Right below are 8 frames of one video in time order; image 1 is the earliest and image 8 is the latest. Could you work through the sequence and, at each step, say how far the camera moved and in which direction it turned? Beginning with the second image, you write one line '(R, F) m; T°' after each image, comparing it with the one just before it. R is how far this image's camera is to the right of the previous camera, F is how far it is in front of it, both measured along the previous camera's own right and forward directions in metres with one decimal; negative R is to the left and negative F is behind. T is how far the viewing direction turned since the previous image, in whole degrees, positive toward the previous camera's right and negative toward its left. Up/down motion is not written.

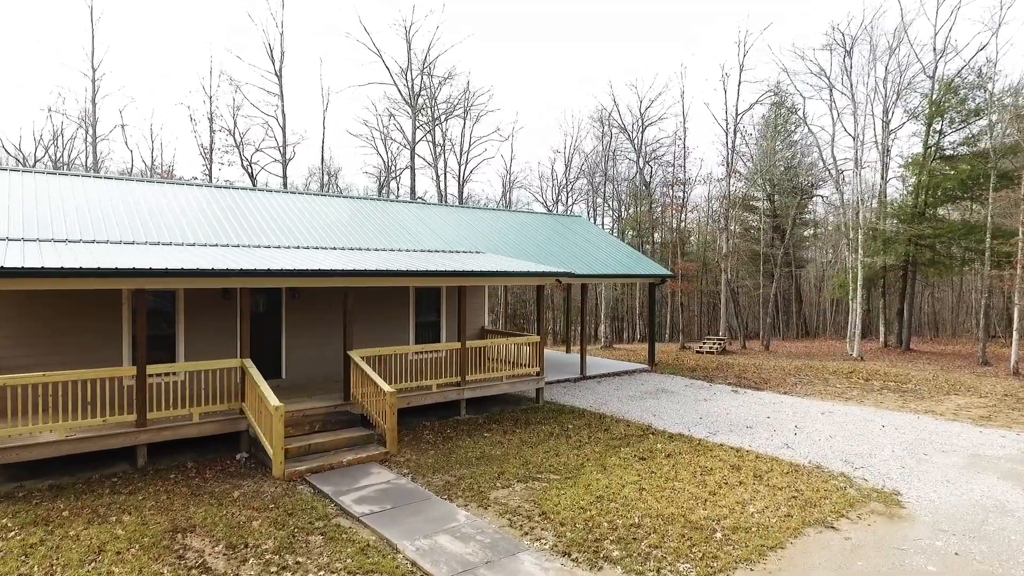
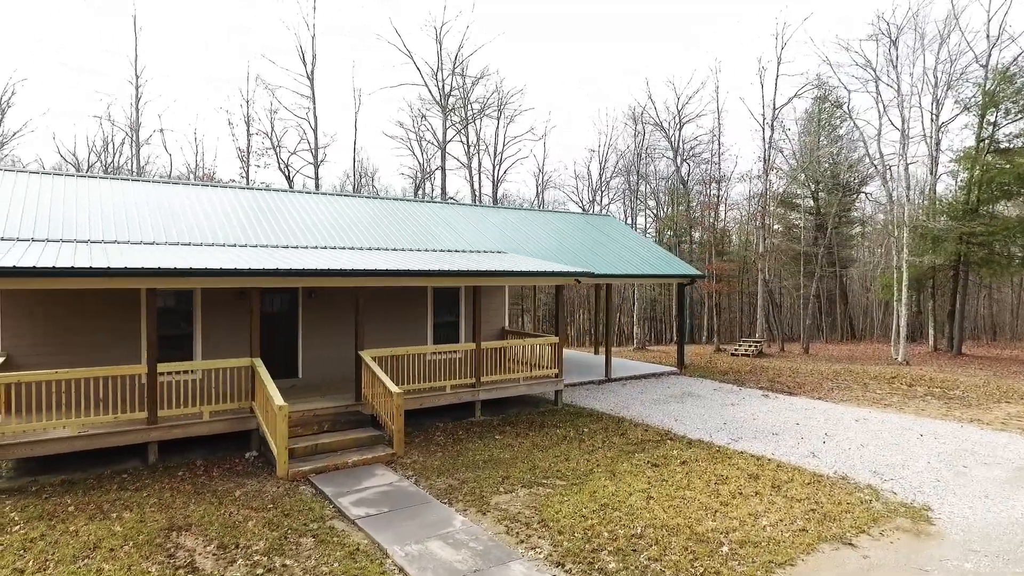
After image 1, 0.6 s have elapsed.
(+0.3, +0.2) m; -4°
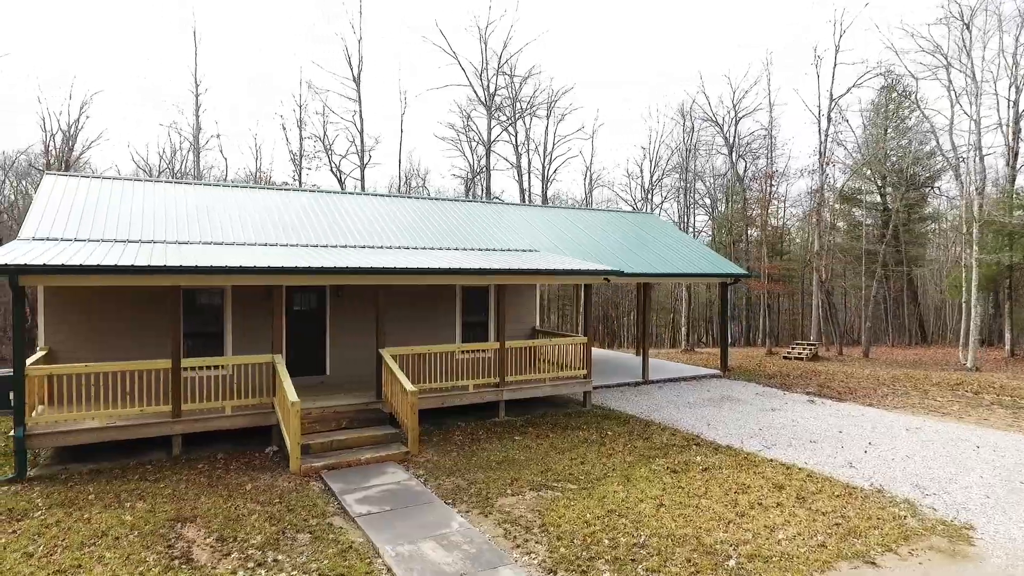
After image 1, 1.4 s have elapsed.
(+0.4, +0.2) m; -5°
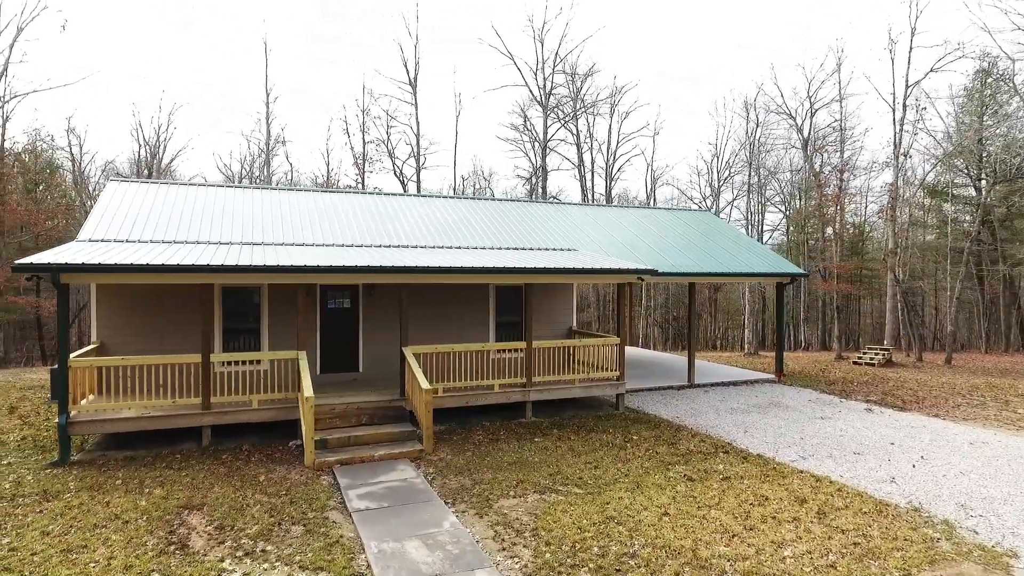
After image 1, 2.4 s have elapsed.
(+0.5, +0.1) m; -6°
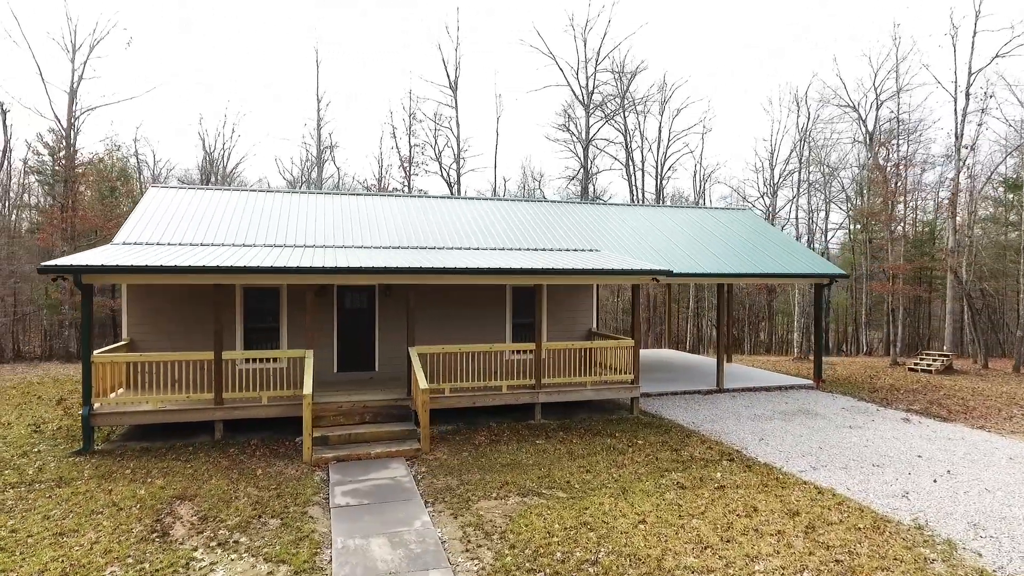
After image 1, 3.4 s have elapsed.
(+0.6, 0.0) m; -5°
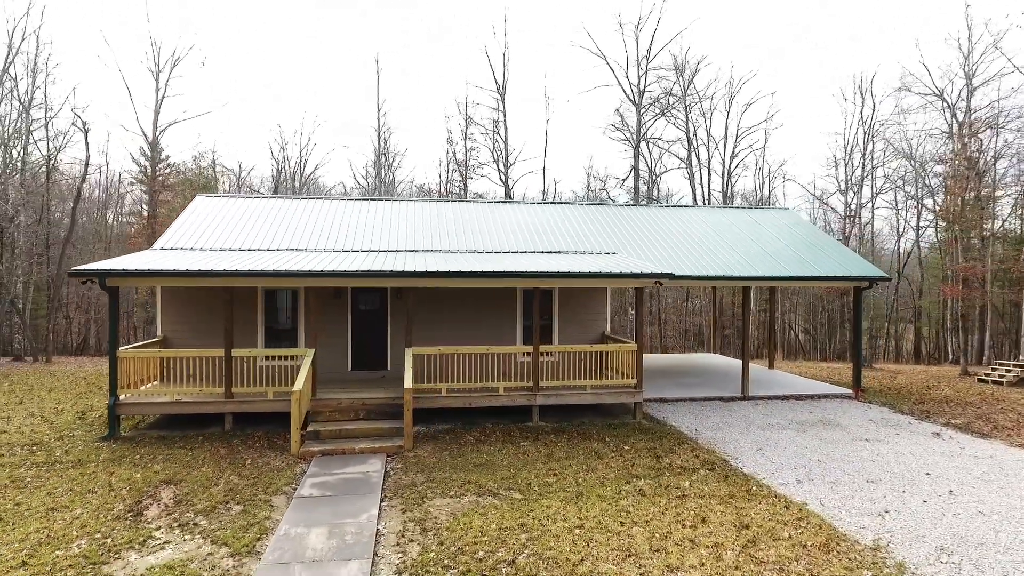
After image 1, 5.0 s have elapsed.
(+0.9, -0.1) m; -6°
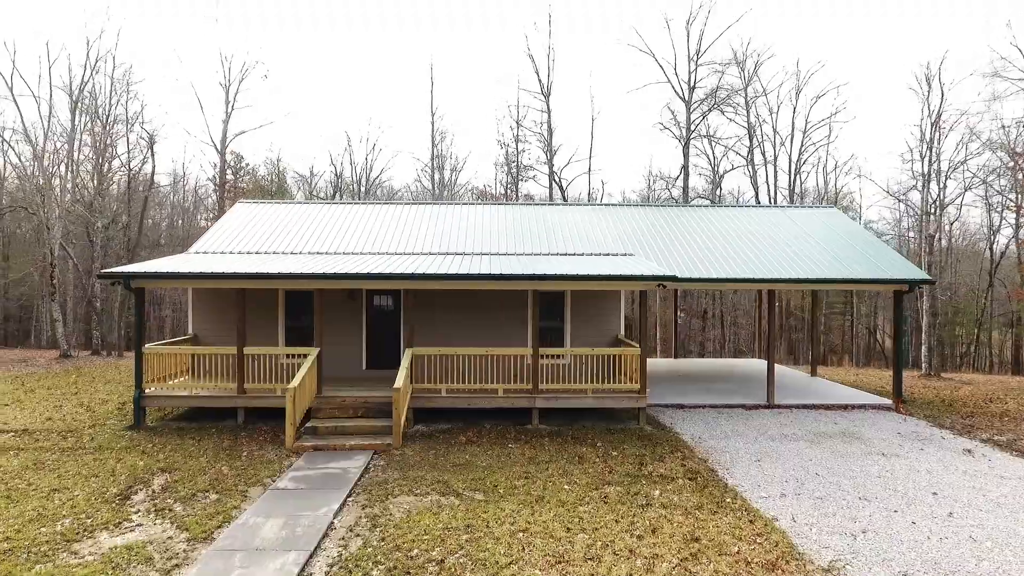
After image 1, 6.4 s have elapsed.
(+0.9, 0.0) m; -6°
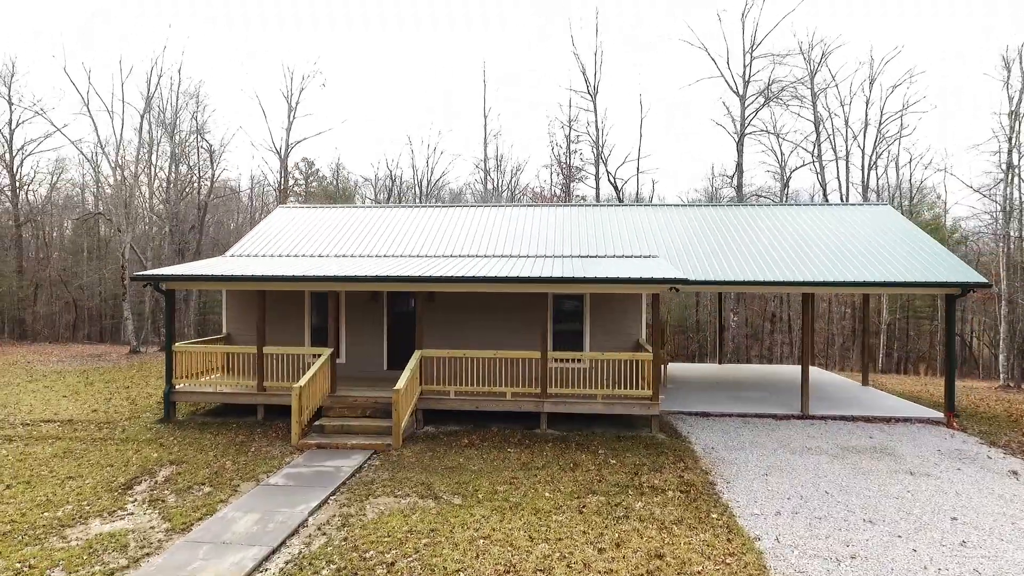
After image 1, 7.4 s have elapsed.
(+0.7, 0.0) m; -6°
